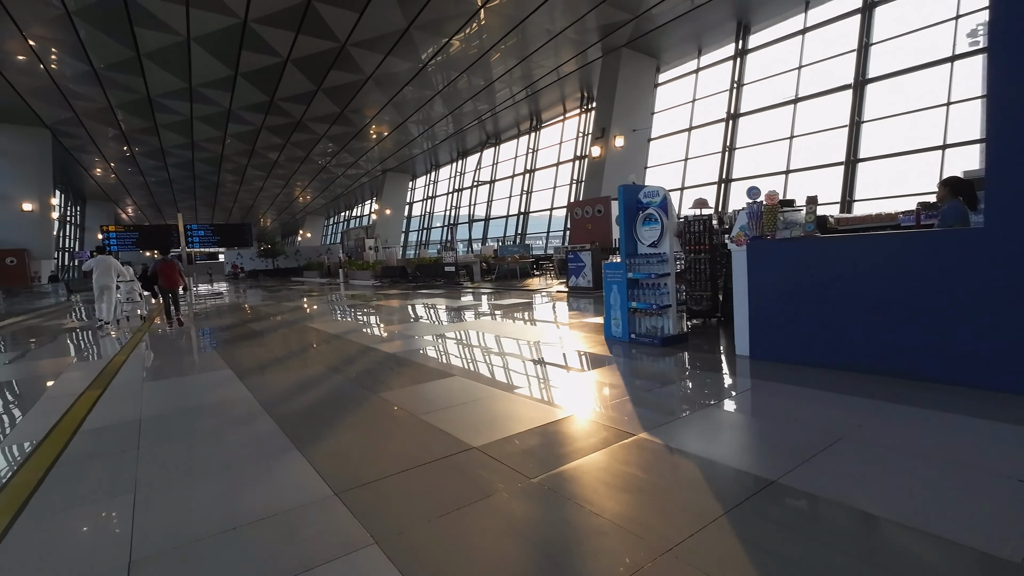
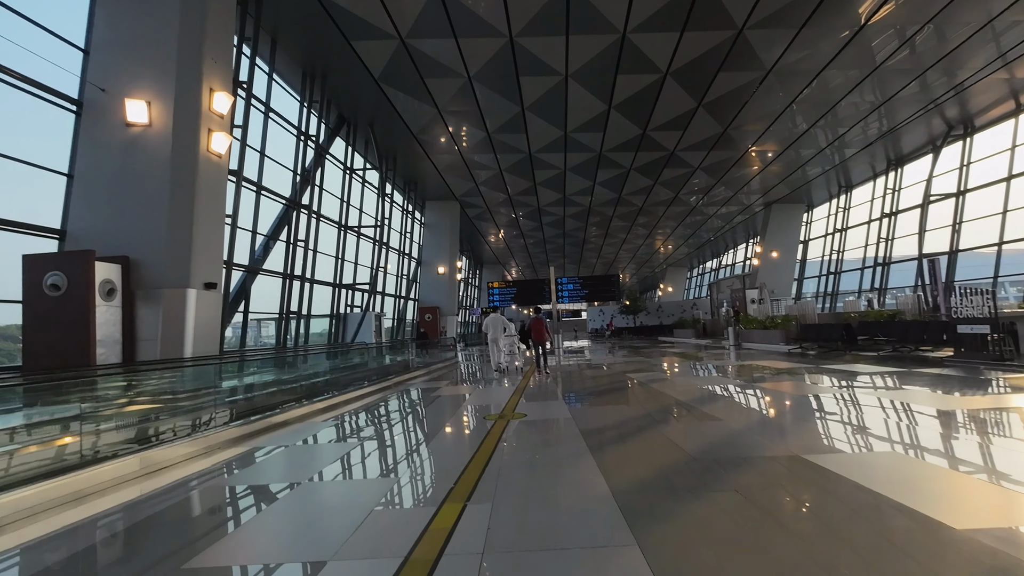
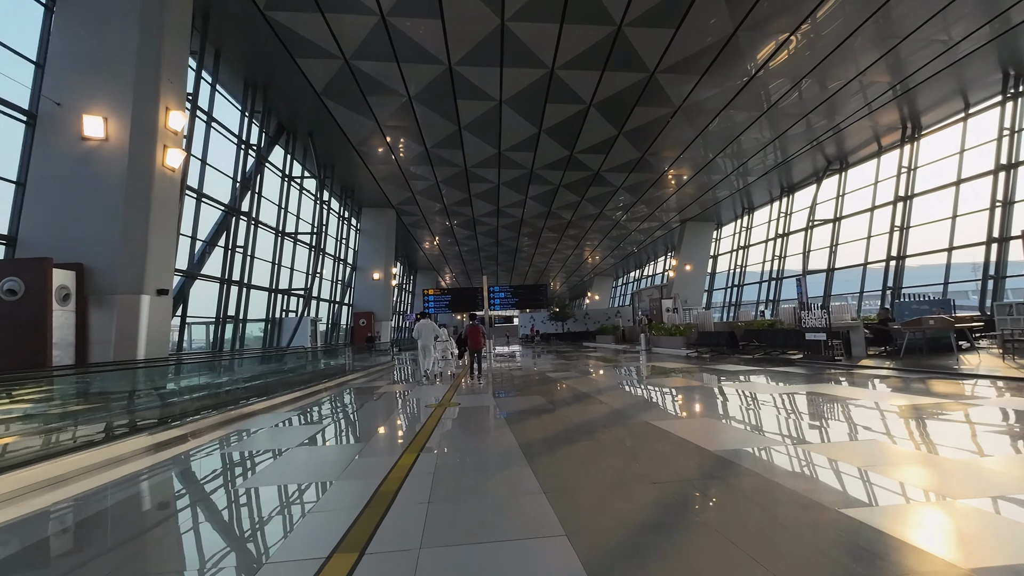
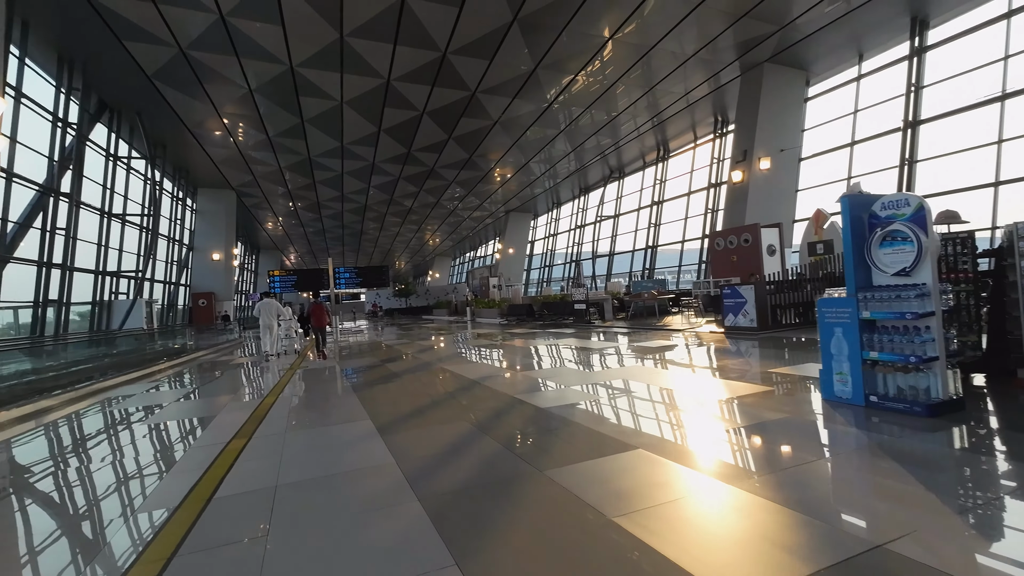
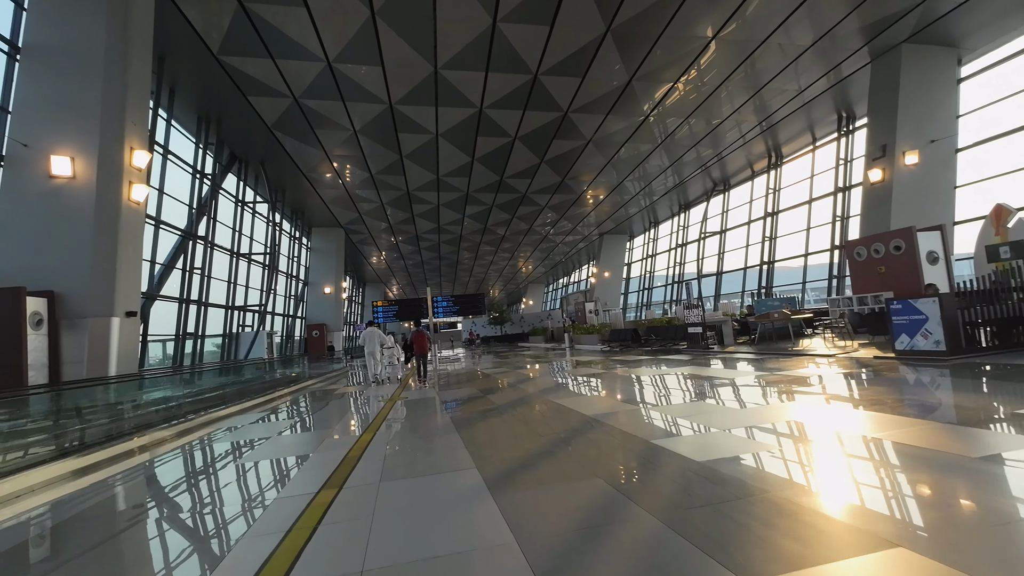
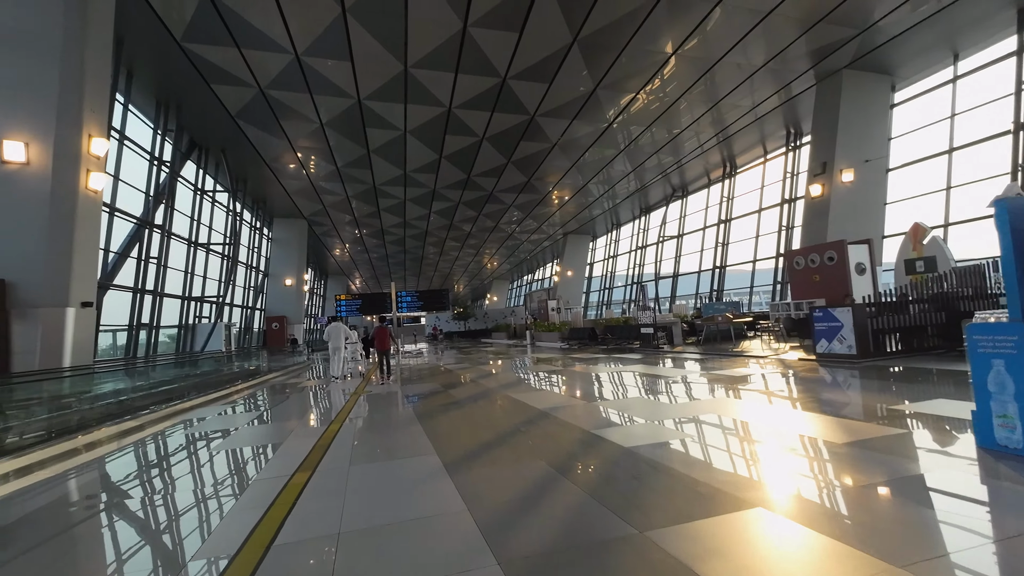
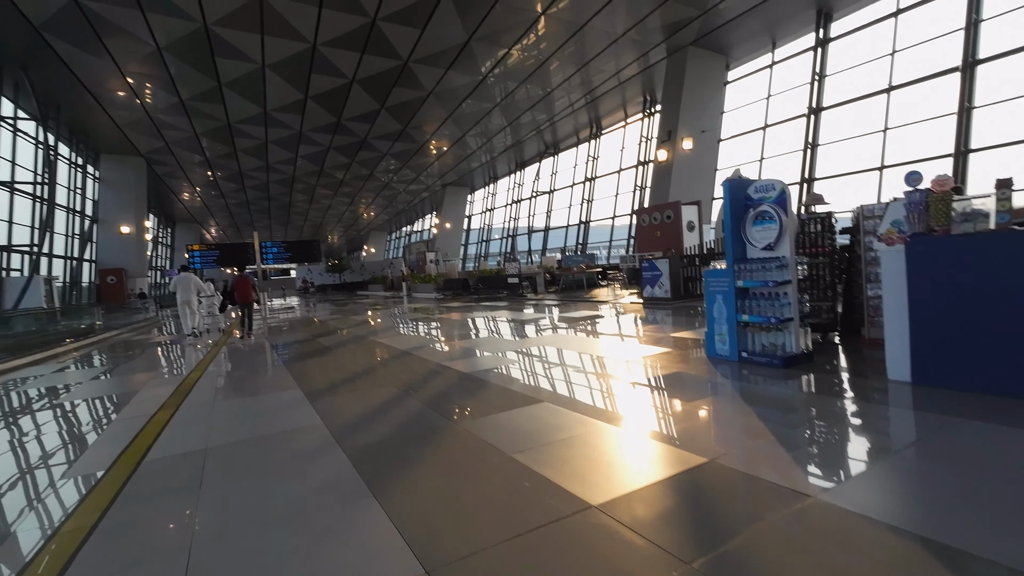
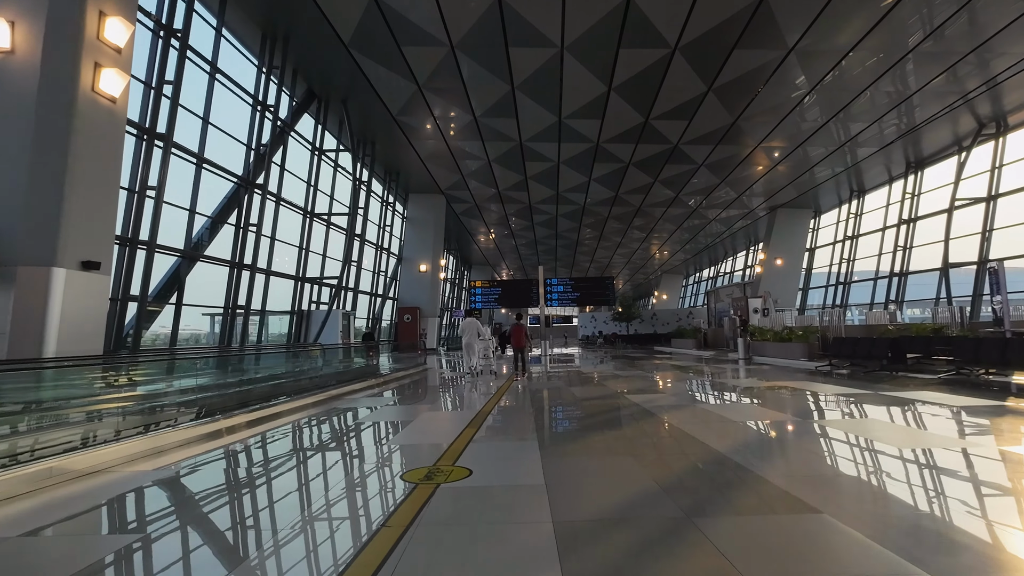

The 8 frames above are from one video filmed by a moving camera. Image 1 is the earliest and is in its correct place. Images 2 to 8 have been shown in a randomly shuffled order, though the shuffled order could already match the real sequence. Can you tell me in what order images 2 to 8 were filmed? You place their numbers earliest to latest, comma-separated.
7, 4, 6, 5, 3, 2, 8
